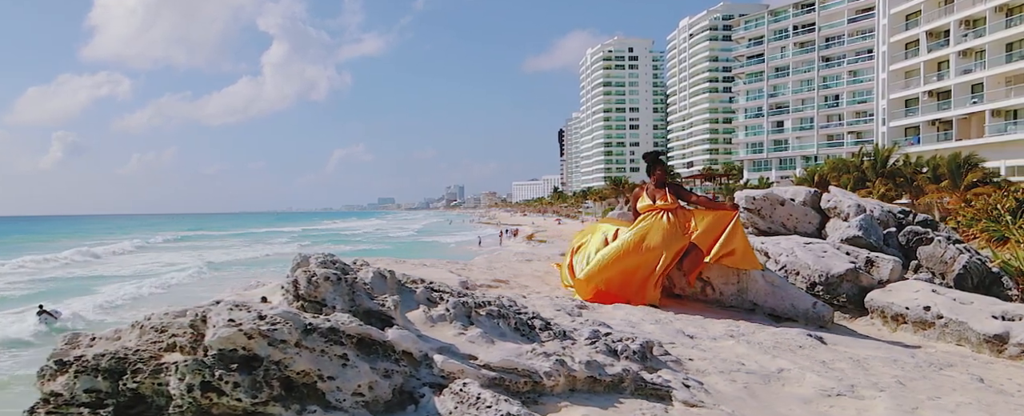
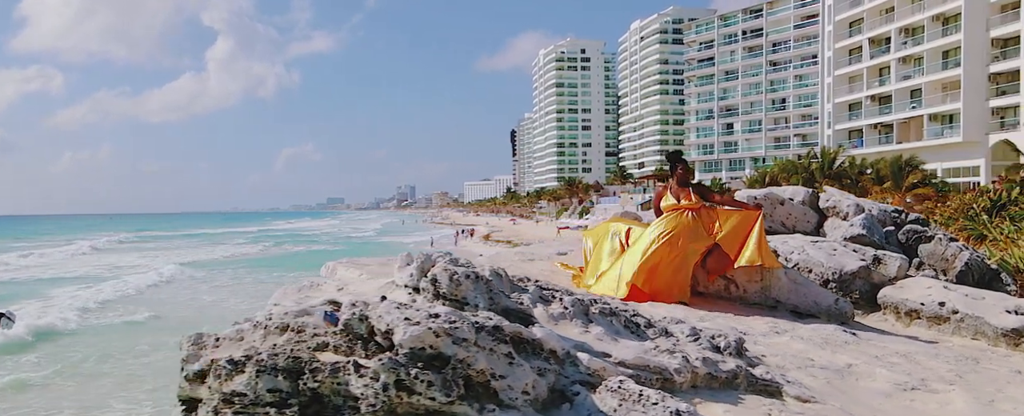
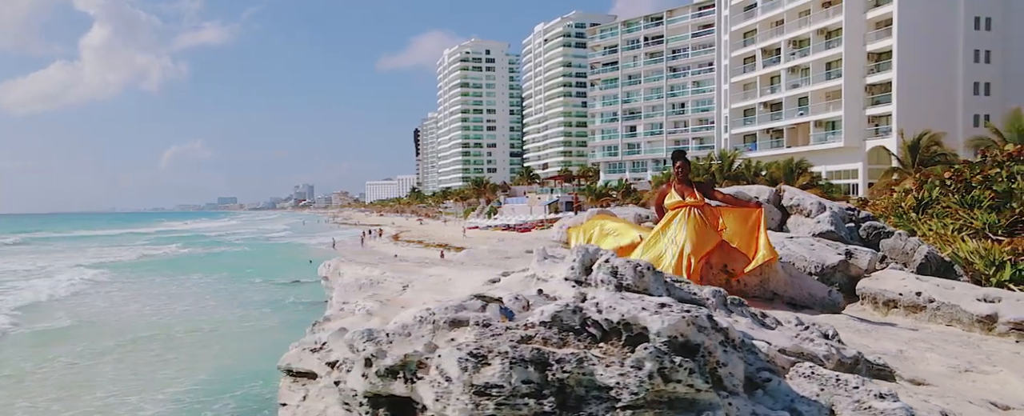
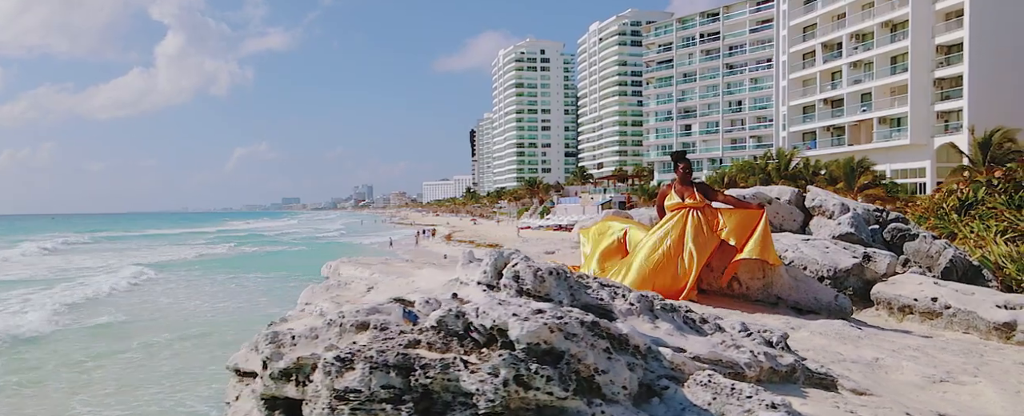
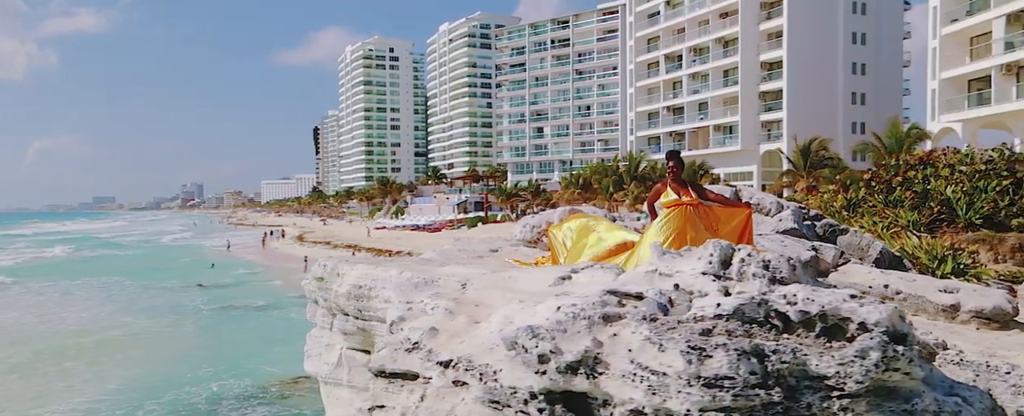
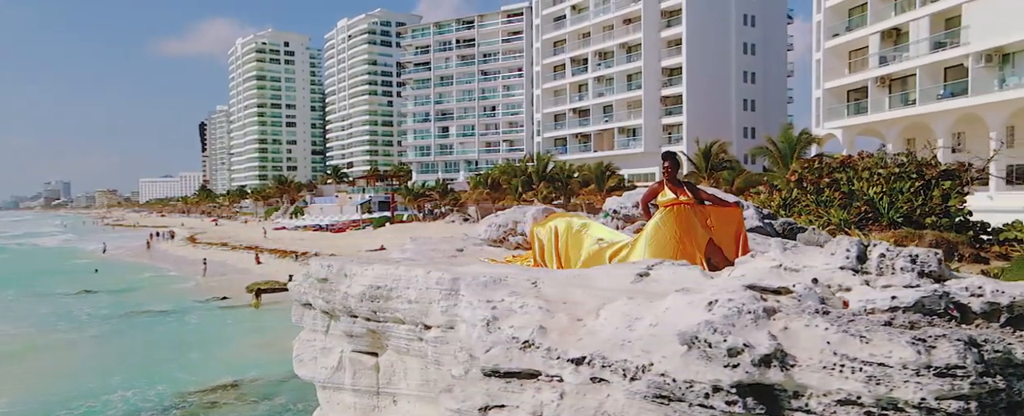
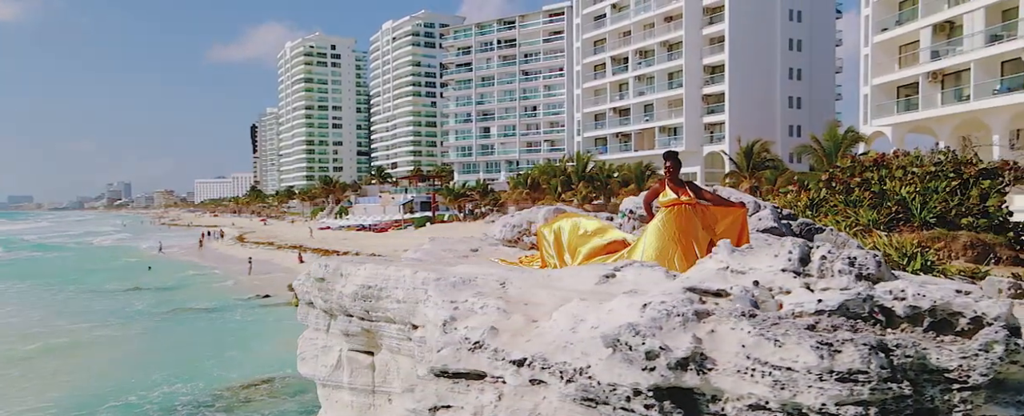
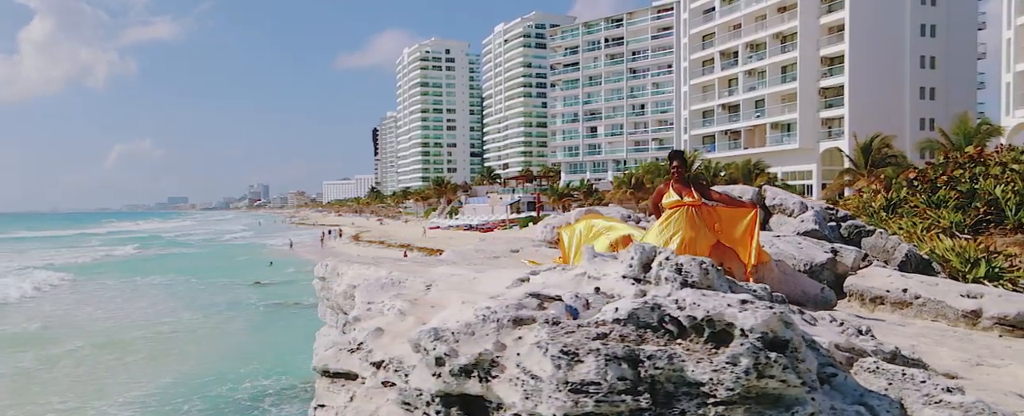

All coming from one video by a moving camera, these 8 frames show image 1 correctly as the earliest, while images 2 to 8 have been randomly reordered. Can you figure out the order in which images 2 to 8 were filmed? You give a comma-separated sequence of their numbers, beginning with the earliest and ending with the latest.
2, 4, 3, 8, 5, 7, 6
